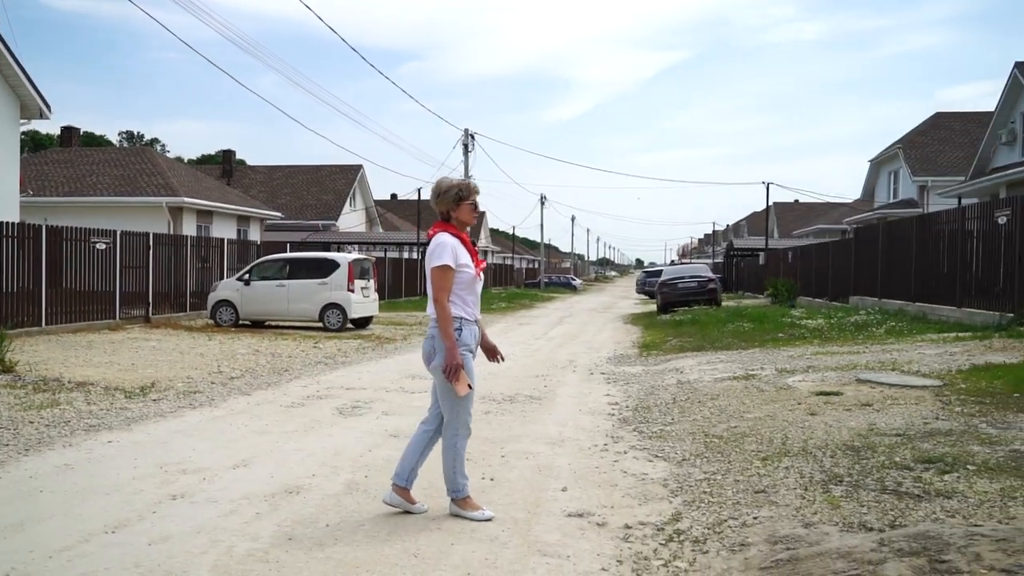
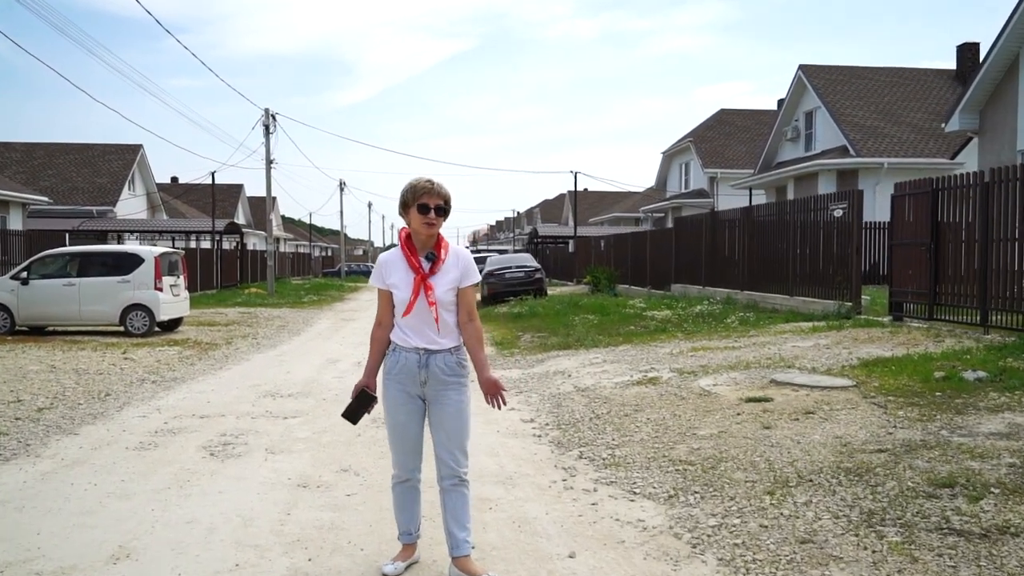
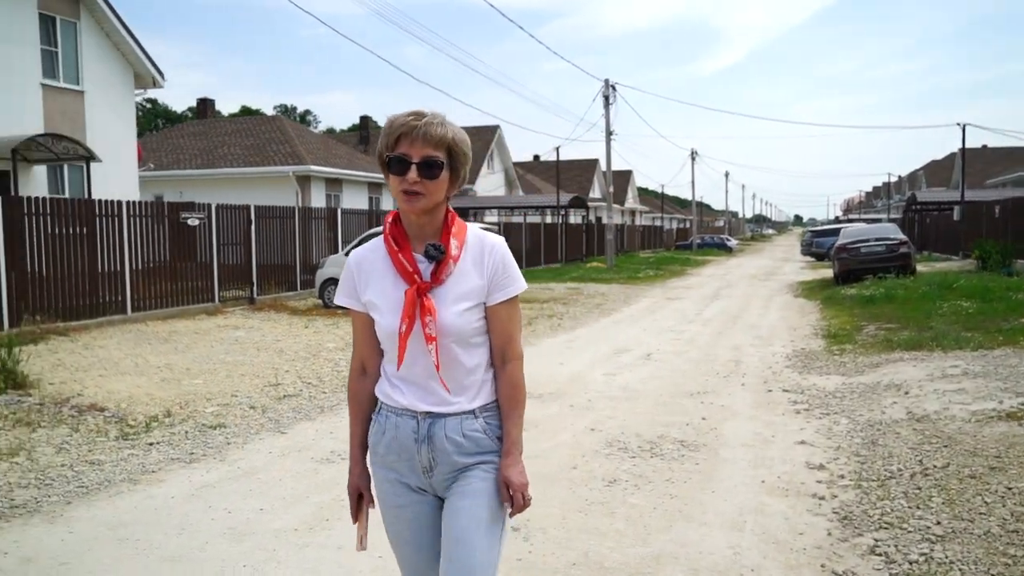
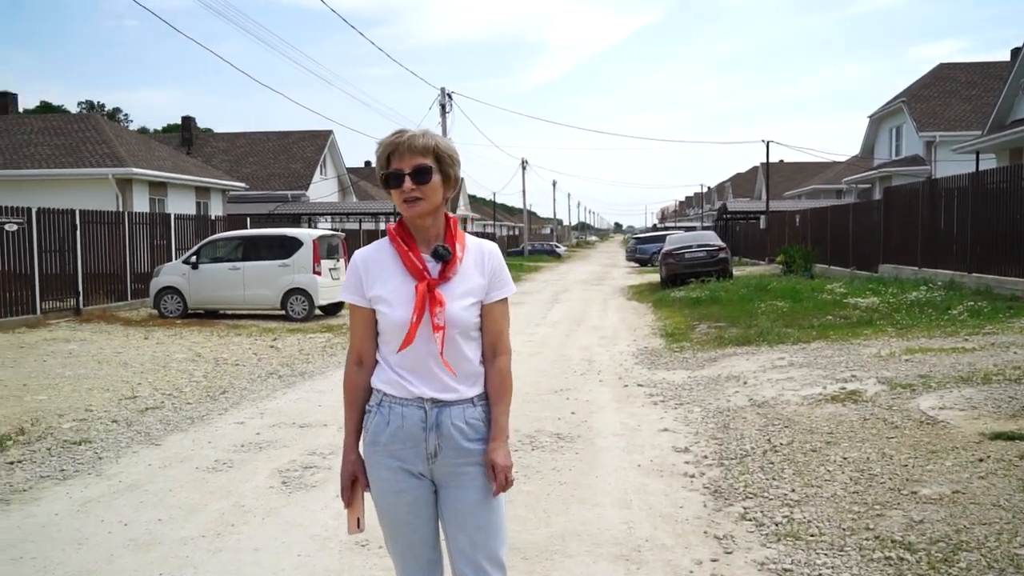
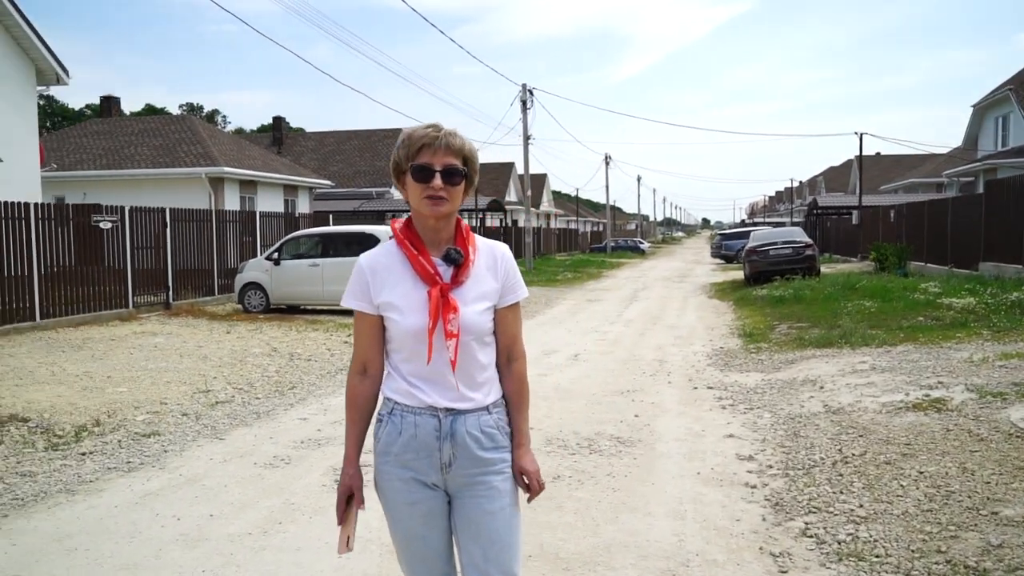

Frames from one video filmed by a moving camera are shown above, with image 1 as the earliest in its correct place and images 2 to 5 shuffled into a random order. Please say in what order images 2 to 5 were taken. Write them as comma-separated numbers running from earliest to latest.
2, 4, 5, 3
